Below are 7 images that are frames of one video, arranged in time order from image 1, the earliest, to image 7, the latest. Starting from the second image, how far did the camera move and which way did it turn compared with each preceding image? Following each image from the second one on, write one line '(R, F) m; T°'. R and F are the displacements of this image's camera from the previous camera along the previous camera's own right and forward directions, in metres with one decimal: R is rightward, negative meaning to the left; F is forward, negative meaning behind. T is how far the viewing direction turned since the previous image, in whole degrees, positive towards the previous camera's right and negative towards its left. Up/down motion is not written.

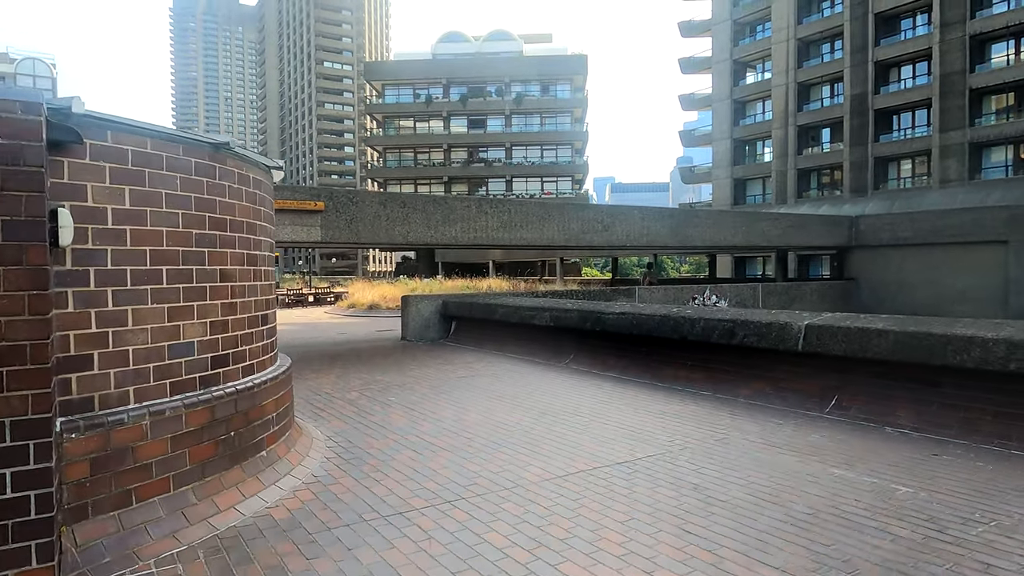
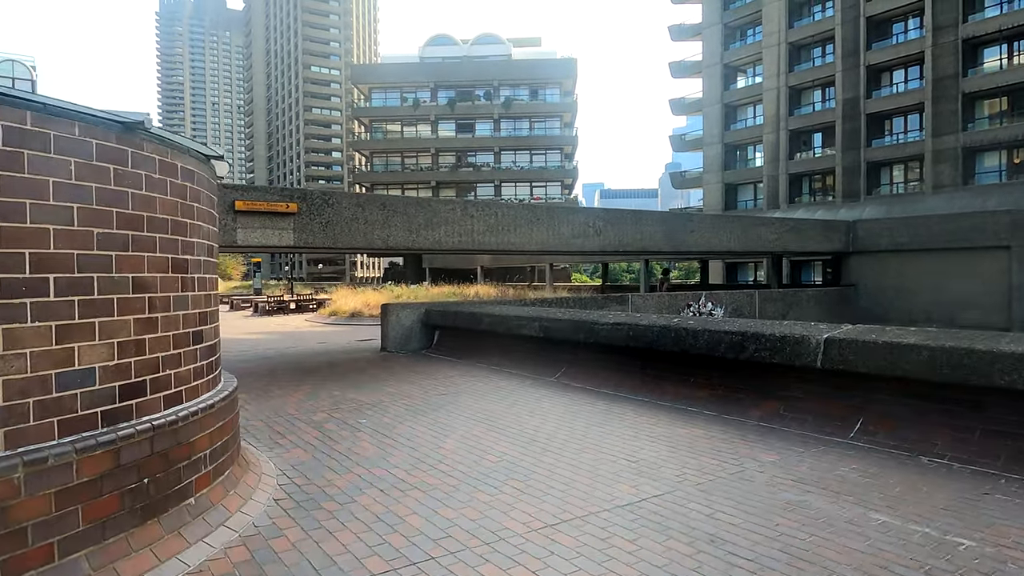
(0.0, +0.8) m; +1°
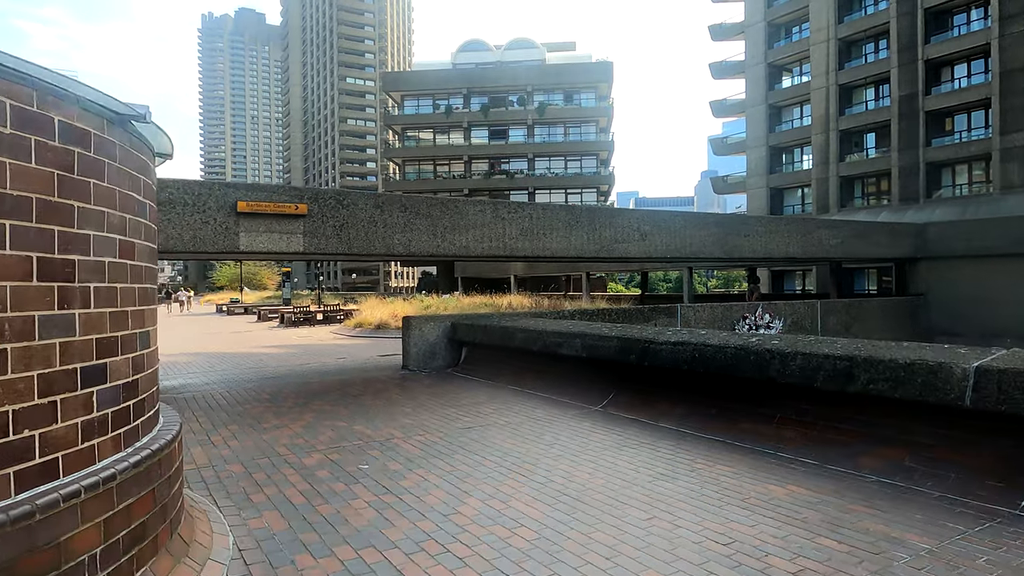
(0.0, +1.4) m; -3°
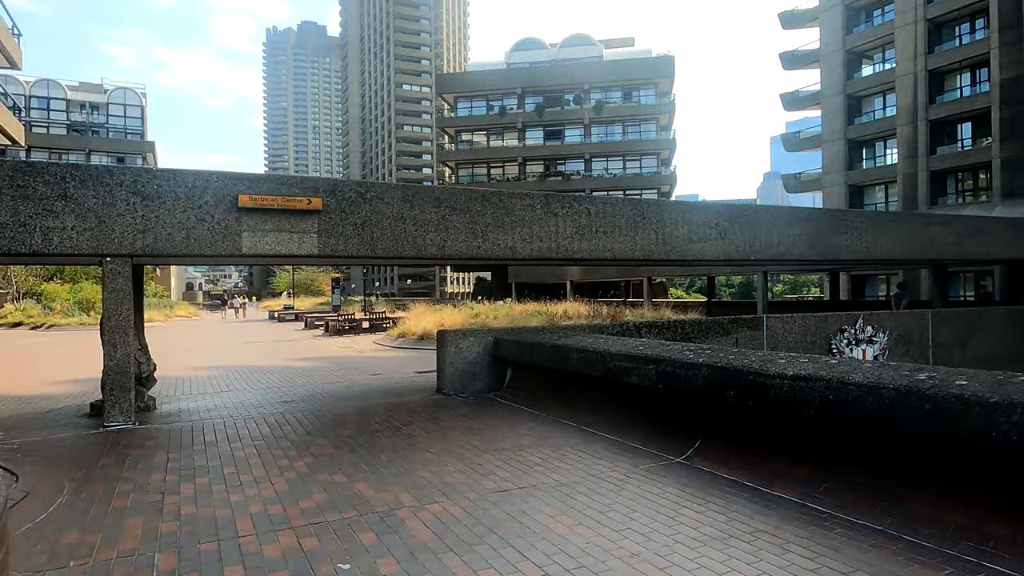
(0.0, +1.9) m; -5°
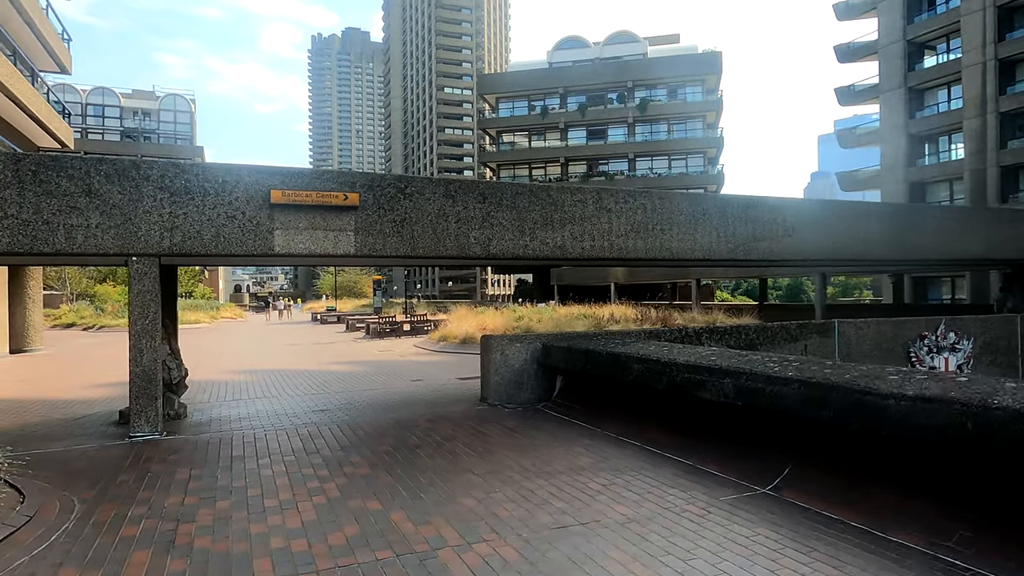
(-0.1, +0.7) m; -3°
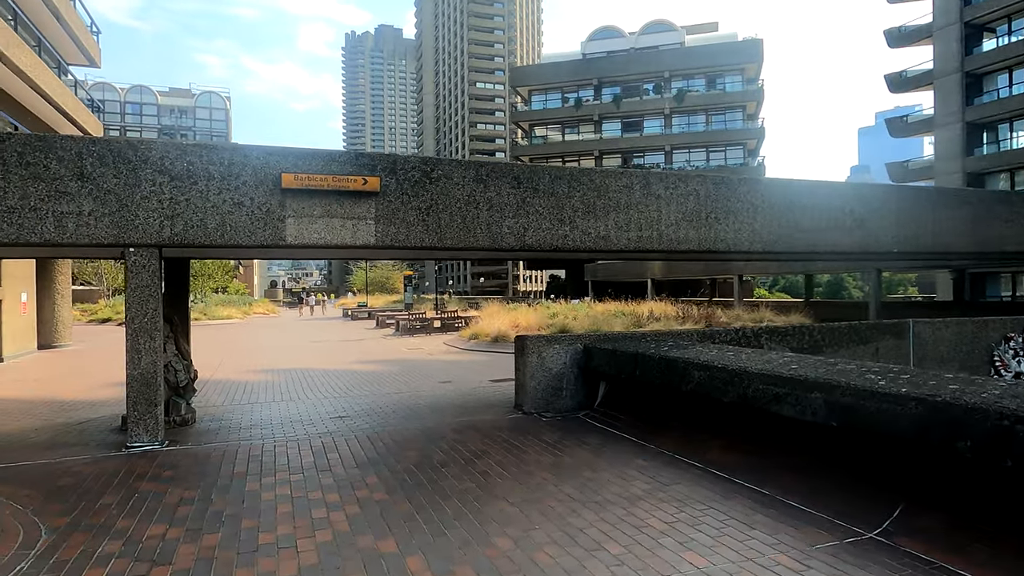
(-0.1, +0.9) m; -3°
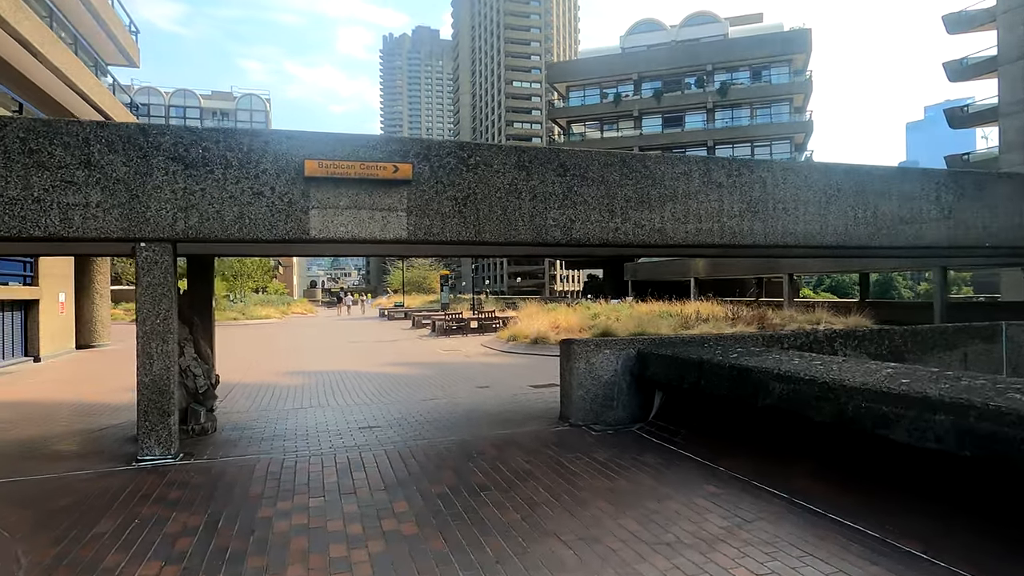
(-0.1, +0.7) m; -3°
